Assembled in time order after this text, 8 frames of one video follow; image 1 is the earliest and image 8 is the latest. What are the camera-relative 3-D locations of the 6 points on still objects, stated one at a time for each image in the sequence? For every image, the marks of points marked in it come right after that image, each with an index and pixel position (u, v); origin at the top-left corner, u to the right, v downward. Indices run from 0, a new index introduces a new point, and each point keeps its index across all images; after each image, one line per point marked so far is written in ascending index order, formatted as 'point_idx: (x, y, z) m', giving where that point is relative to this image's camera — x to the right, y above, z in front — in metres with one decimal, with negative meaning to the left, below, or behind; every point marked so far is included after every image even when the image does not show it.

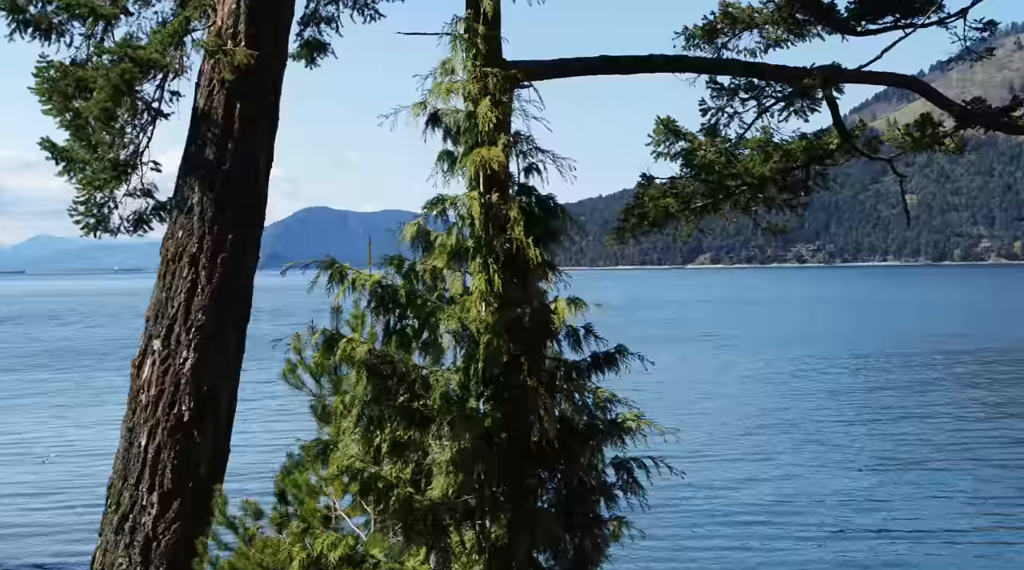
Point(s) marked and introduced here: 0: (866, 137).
0: (+2.6, +1.0, +11.0) m
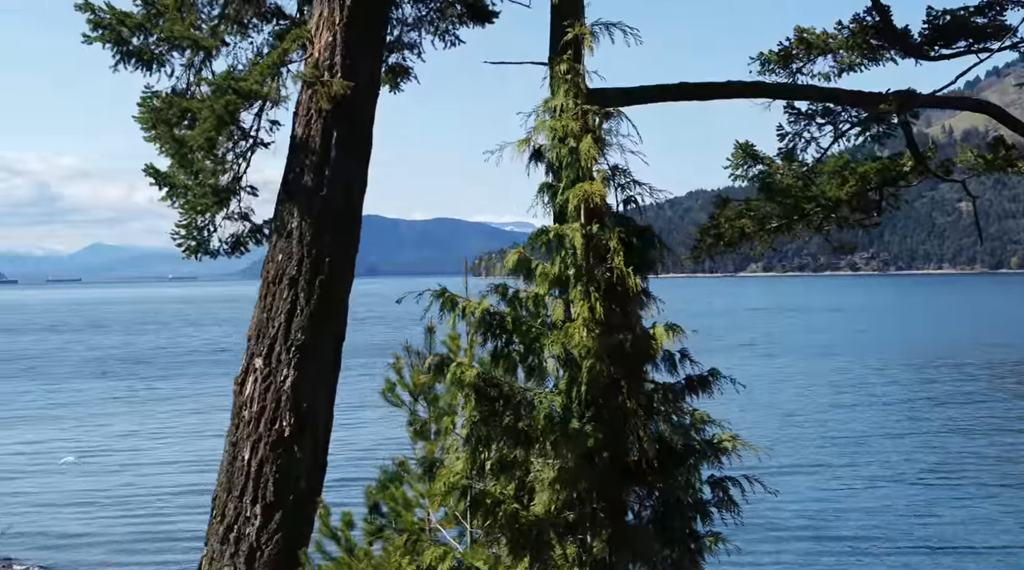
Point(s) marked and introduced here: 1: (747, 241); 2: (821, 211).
0: (+3.1, +0.9, +11.1) m
1: (+1.8, +0.3, +11.3) m
2: (+2.3, +0.5, +11.2) m
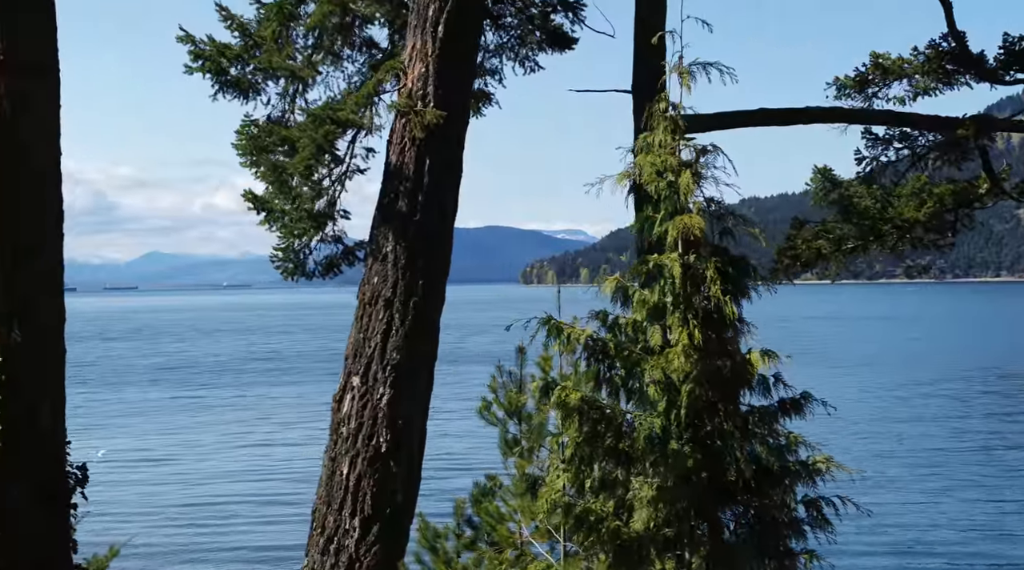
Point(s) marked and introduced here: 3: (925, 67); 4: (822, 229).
0: (+3.6, +0.8, +11.2) m
1: (+2.3, +0.2, +11.5) m
2: (+2.8, +0.4, +11.3) m
3: (+3.2, +1.7, +11.9) m
4: (+2.3, +0.4, +11.5) m
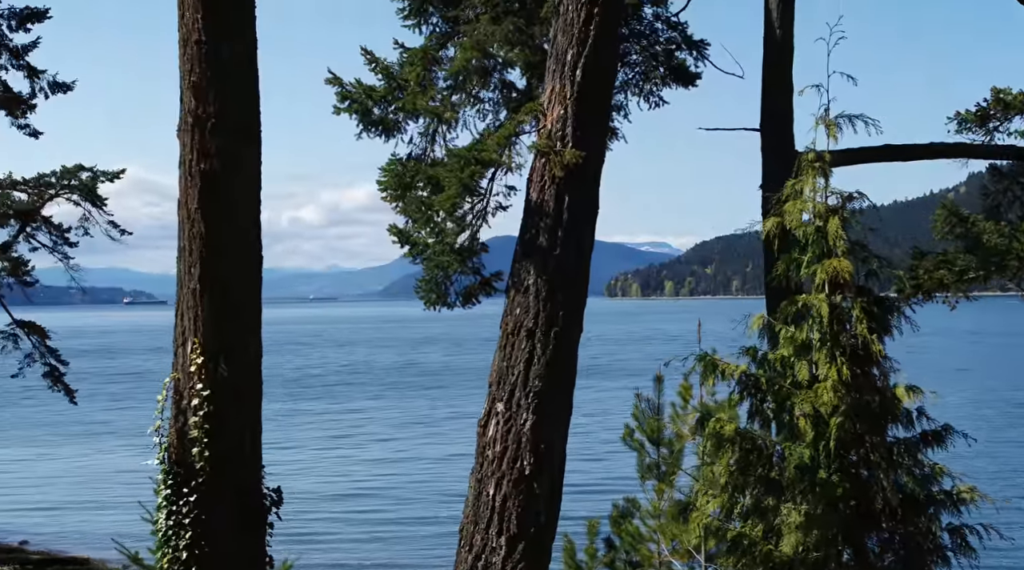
0: (+4.5, +0.6, +11.3) m
1: (+3.2, 0.0, +11.6) m
2: (+3.7, +0.2, +11.5) m
3: (+4.1, +1.6, +12.1) m
4: (+3.2, +0.3, +11.7) m
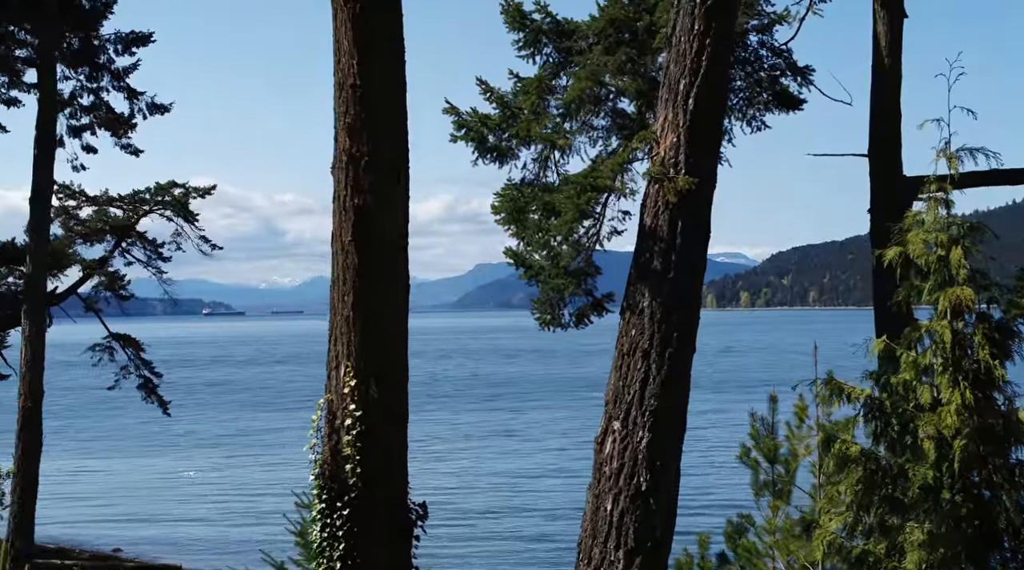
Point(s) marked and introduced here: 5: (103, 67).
0: (+5.2, +0.5, +11.3) m
1: (+4.0, -0.1, +11.7) m
2: (+4.4, +0.1, +11.5) m
3: (+4.9, +1.4, +12.1) m
4: (+4.0, +0.1, +11.8) m
5: (-5.5, +2.9, +20.3) m
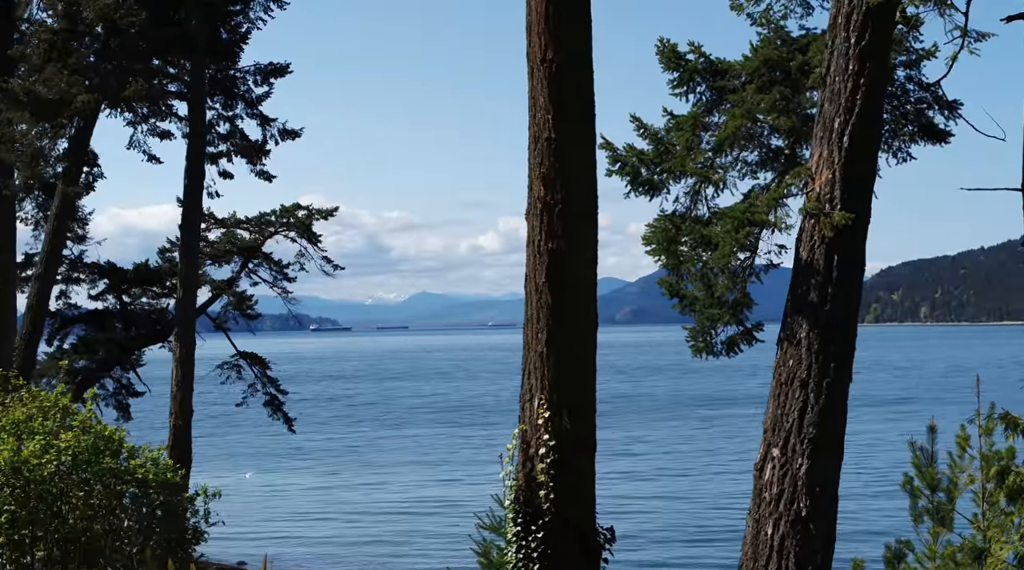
0: (+6.3, +0.3, +11.2) m
1: (+5.0, -0.3, +11.7) m
2: (+5.5, -0.1, +11.5) m
3: (+6.0, +1.2, +12.1) m
4: (+5.0, -0.1, +11.8) m
5: (-3.8, +2.6, +20.9) m
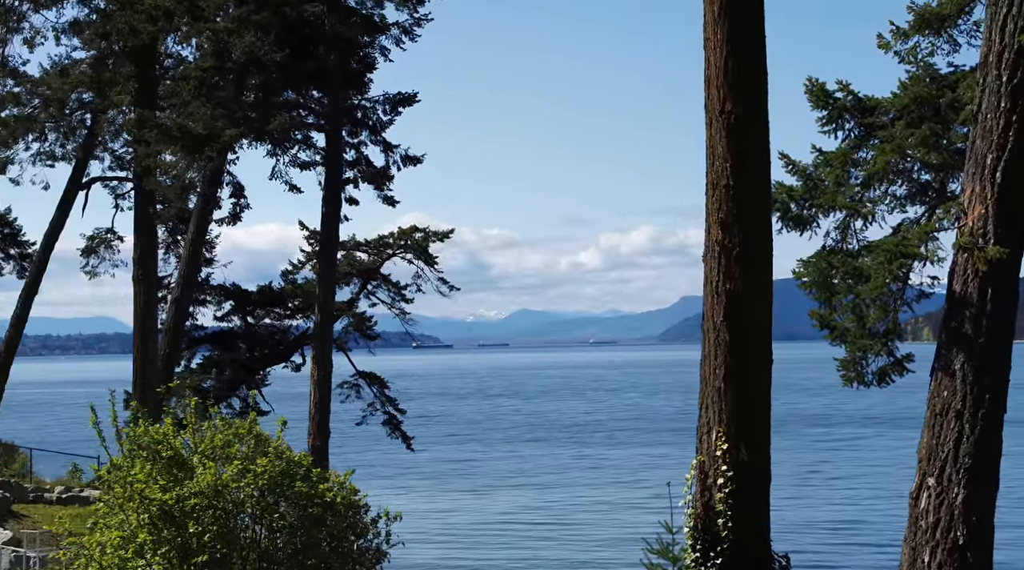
0: (+7.3, +0.1, +11.1) m
1: (+6.1, -0.5, +11.6) m
2: (+6.6, -0.3, +11.4) m
3: (+7.1, +1.0, +11.9) m
4: (+6.1, -0.3, +11.7) m
5: (-2.1, +2.3, +21.4) m
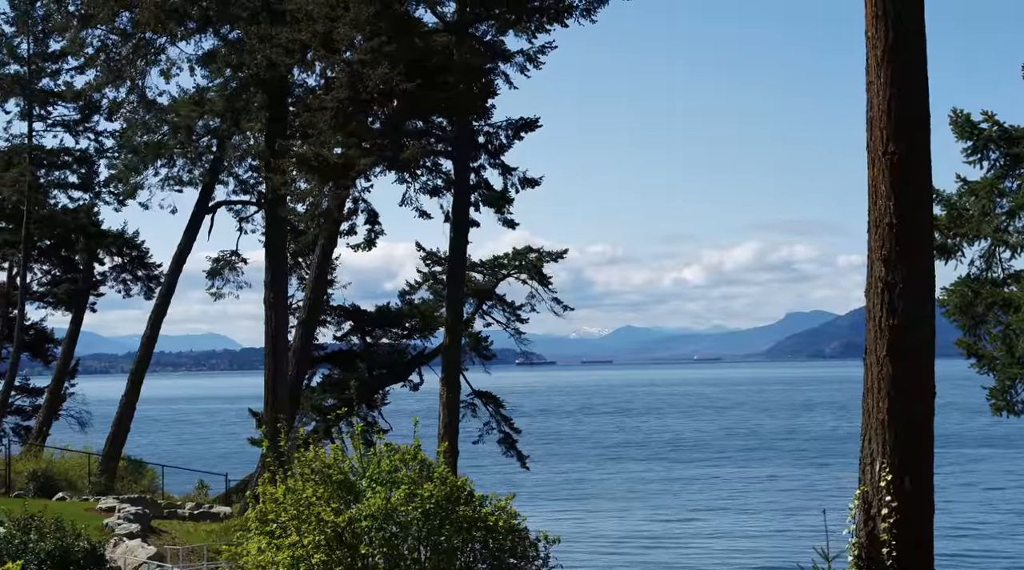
0: (+8.3, 0.0, +10.8) m
1: (+7.1, -0.7, +11.4) m
2: (+7.6, -0.5, +11.1) m
3: (+8.1, +0.8, +11.7) m
4: (+7.1, -0.4, +11.4) m
5: (-0.4, +2.0, +21.8) m
